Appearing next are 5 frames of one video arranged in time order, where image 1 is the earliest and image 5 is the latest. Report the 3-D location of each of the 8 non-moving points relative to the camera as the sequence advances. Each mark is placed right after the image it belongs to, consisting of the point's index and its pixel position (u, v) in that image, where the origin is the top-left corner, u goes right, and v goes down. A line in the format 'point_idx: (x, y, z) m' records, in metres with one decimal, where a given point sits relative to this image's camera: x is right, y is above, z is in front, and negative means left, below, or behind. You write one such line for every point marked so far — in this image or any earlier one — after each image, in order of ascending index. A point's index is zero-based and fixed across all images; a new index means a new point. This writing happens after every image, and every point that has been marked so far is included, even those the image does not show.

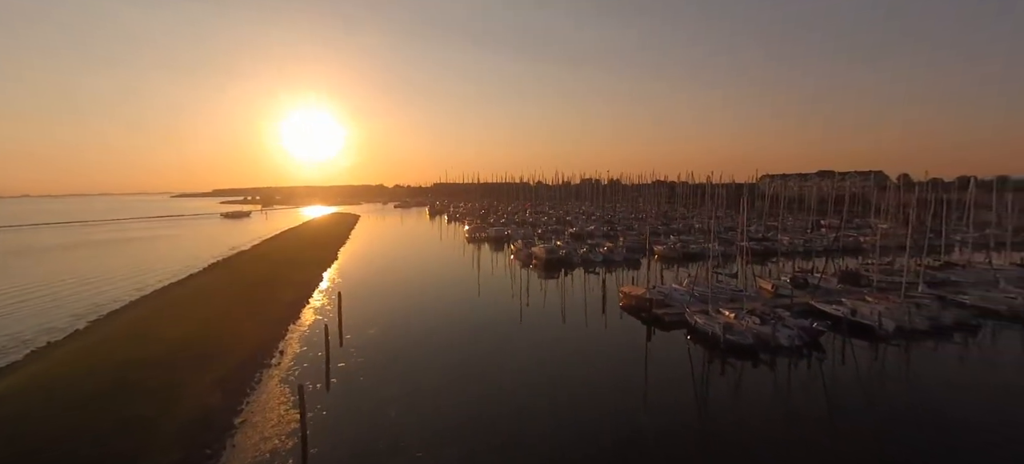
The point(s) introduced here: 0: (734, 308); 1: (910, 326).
0: (+9.8, -3.4, +19.7) m
1: (+16.7, -3.9, +18.9) m
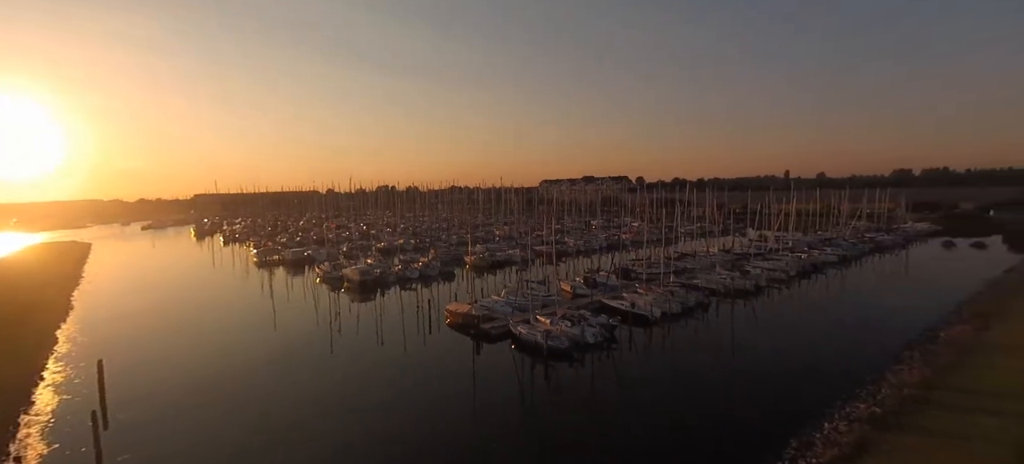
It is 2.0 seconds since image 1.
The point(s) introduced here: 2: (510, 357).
0: (+1.8, -4.1, +22.4) m
1: (+8.5, -4.2, +24.4) m
2: (-0.1, -5.5, +19.8) m
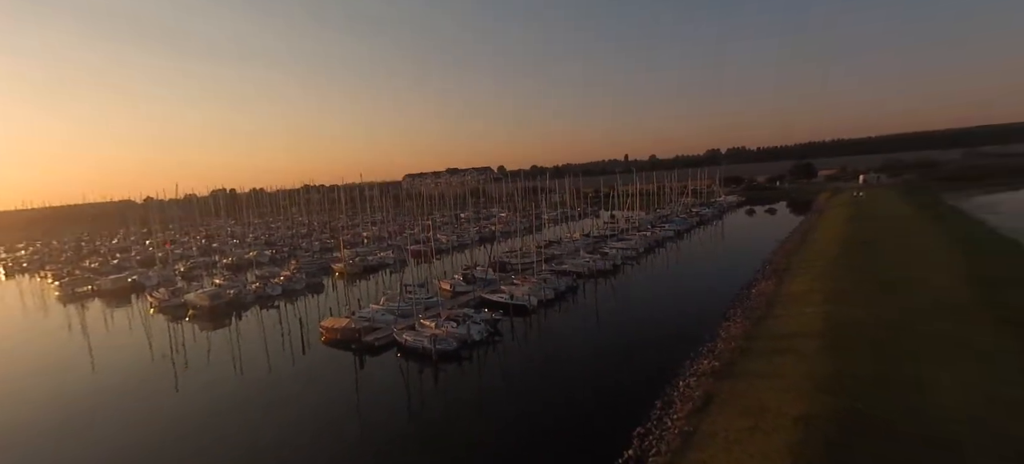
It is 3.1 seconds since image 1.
0: (-4.0, -4.3, +22.3) m
1: (+1.9, -3.8, +26.1) m
2: (-5.0, -5.8, +19.4) m
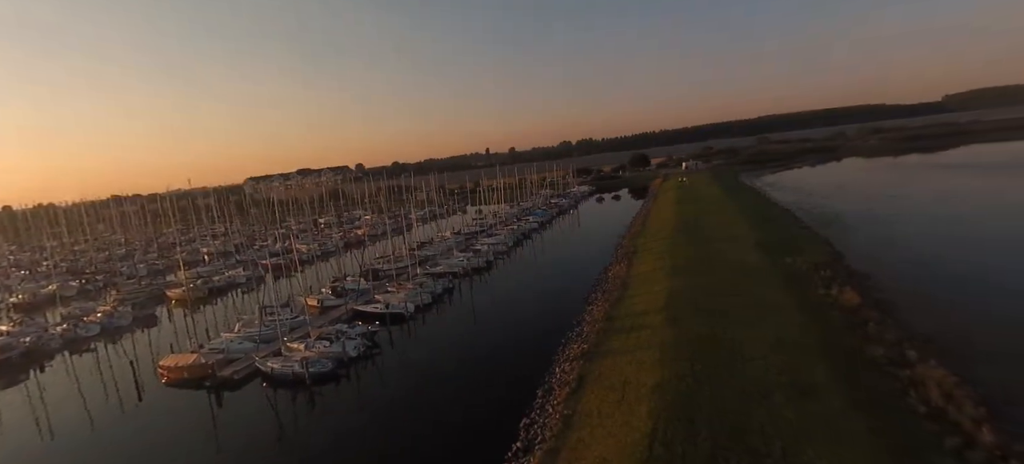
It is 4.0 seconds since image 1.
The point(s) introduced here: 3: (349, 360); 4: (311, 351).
0: (-9.7, -4.9, +20.6) m
1: (-5.2, -4.1, +25.9) m
2: (-9.7, -6.5, +17.5) m
3: (-7.1, -5.5, +19.4) m
4: (-8.6, -5.0, +19.2) m
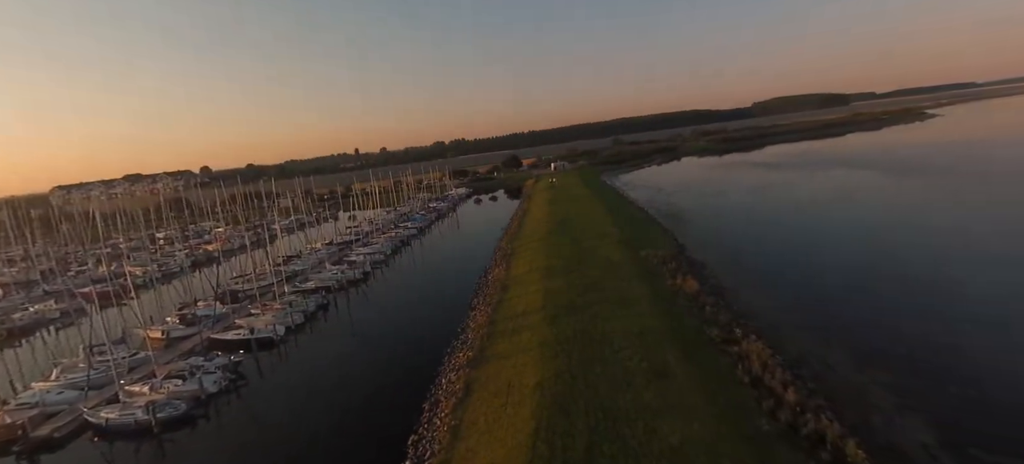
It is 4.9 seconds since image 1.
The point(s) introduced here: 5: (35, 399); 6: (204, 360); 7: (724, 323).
0: (-14.6, -5.8, +17.8) m
1: (-11.6, -4.9, +24.1) m
2: (-13.7, -7.3, +14.8) m
3: (-11.7, -6.3, +17.2) m
4: (-13.1, -5.9, +16.7) m
5: (-18.1, -6.3, +17.3) m
6: (-13.1, -5.5, +19.3) m
7: (+8.0, -3.5, +17.2) m
